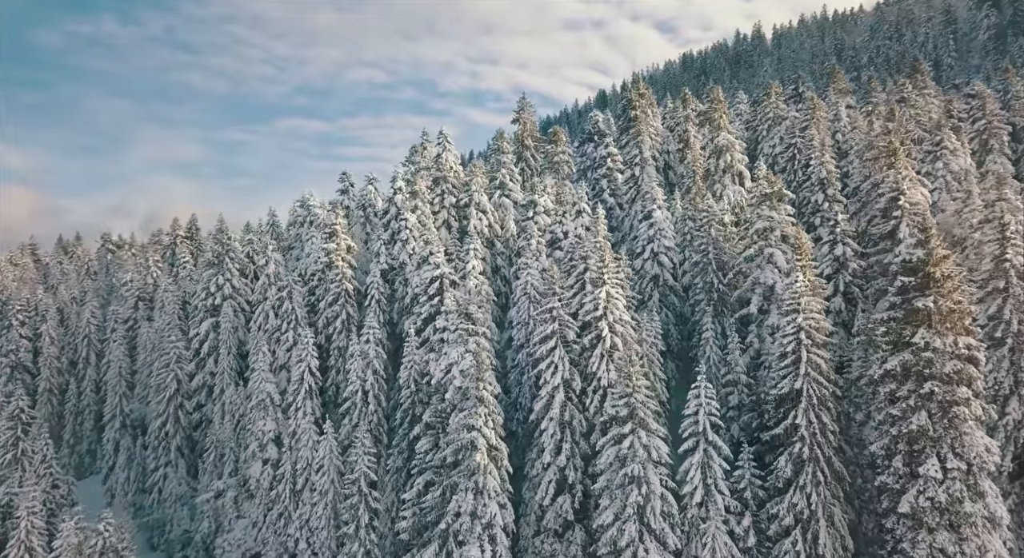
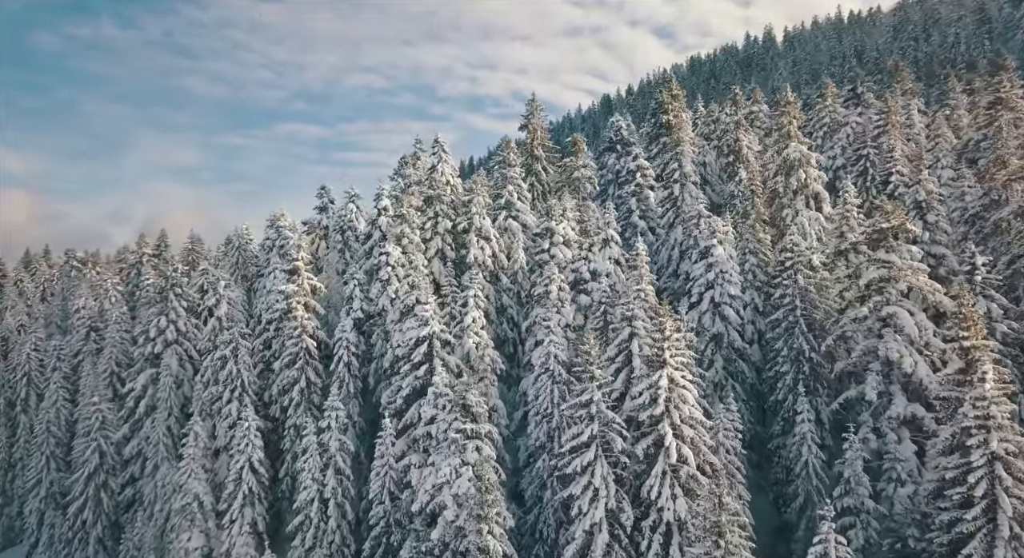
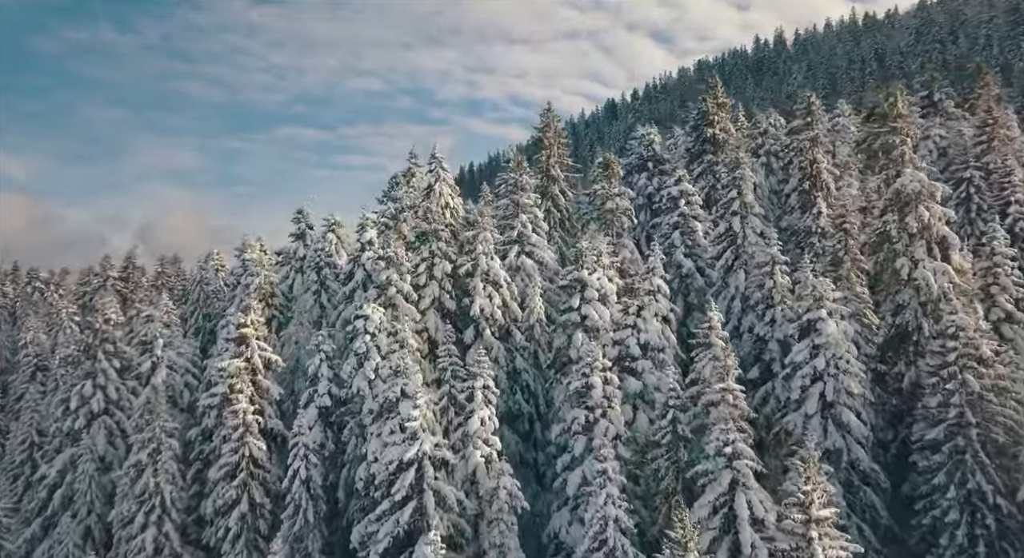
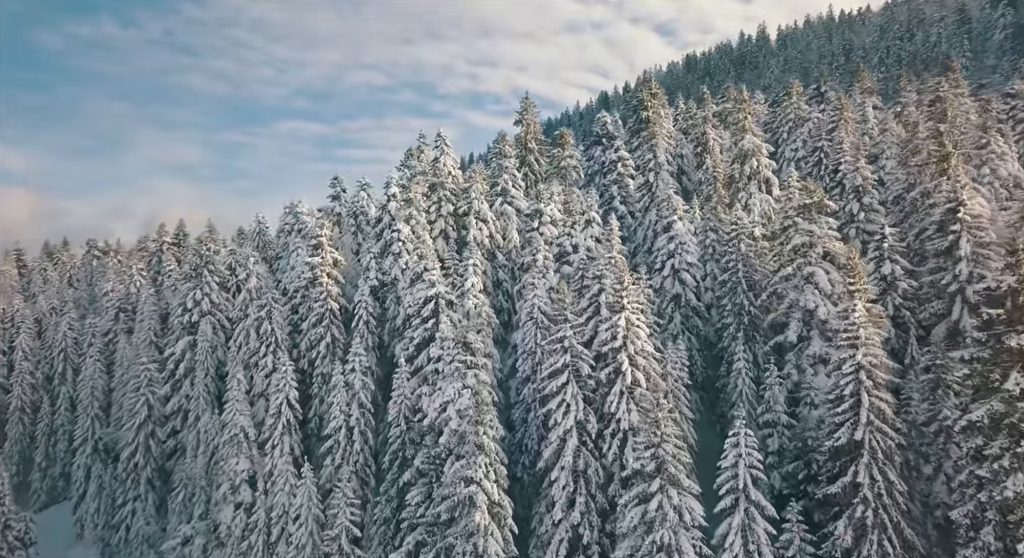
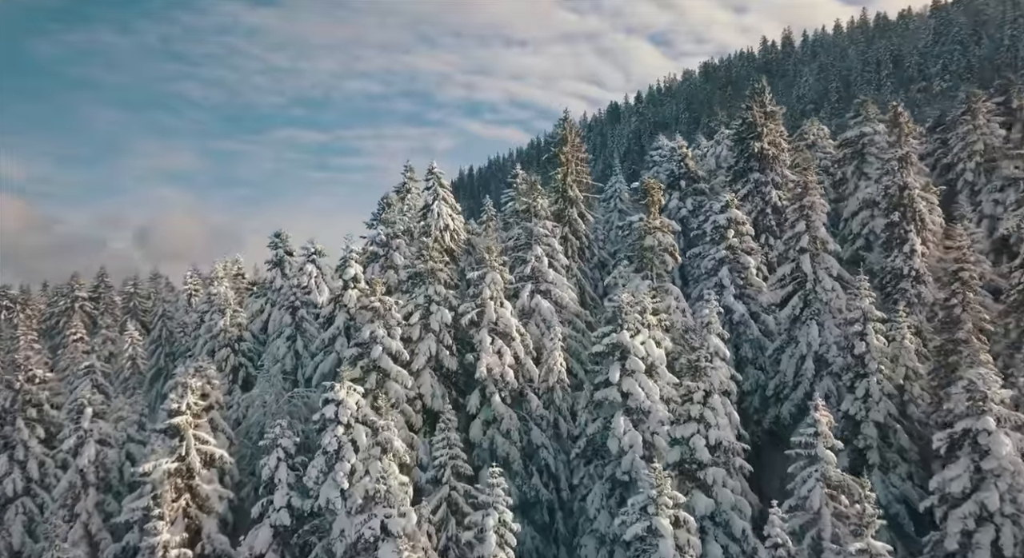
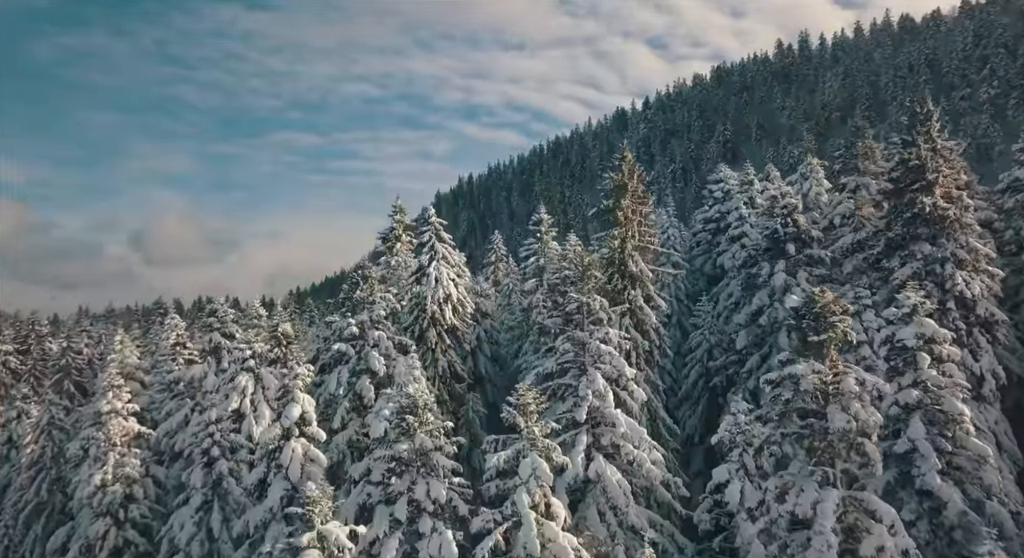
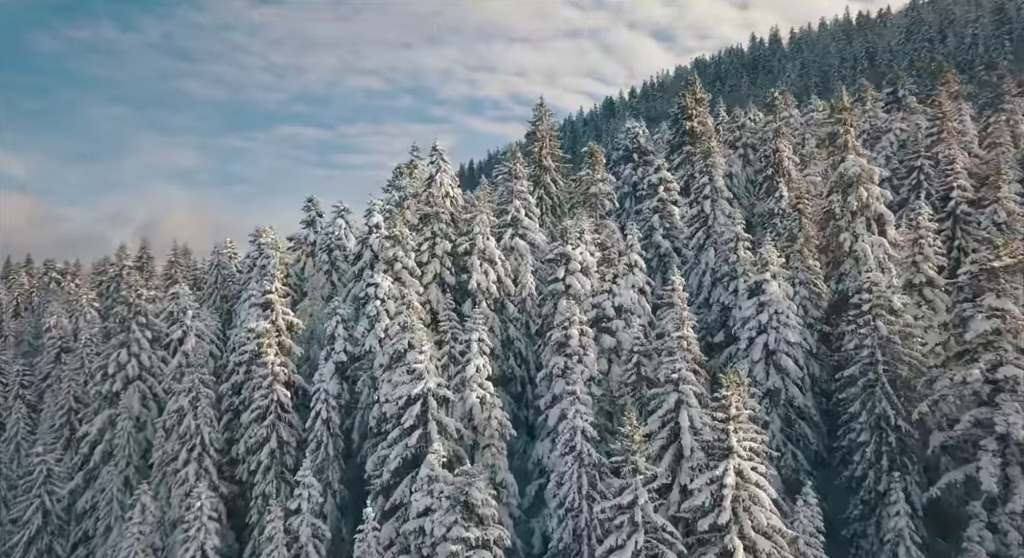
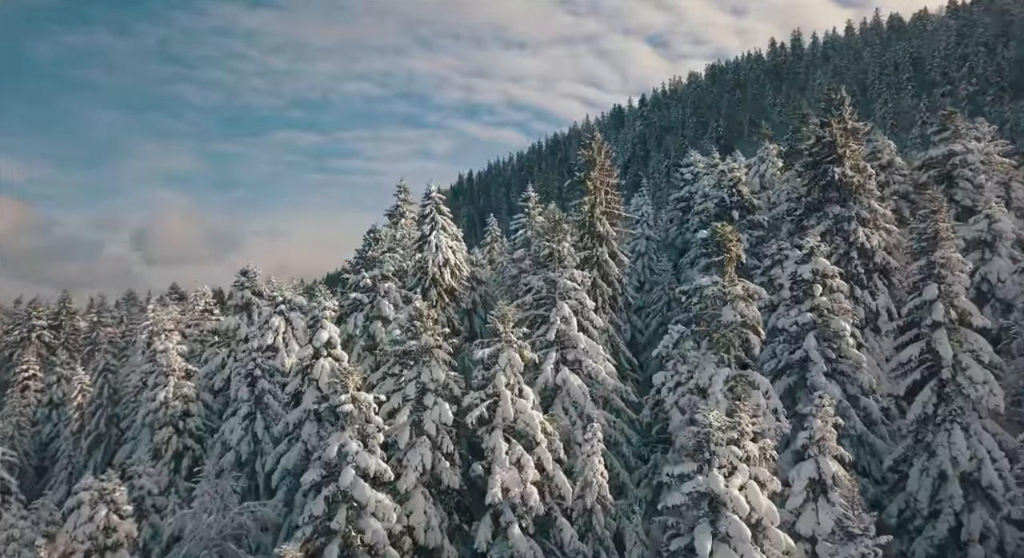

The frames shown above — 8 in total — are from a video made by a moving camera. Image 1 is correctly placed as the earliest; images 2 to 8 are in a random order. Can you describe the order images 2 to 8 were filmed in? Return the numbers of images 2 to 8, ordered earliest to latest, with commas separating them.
4, 2, 7, 3, 5, 8, 6
